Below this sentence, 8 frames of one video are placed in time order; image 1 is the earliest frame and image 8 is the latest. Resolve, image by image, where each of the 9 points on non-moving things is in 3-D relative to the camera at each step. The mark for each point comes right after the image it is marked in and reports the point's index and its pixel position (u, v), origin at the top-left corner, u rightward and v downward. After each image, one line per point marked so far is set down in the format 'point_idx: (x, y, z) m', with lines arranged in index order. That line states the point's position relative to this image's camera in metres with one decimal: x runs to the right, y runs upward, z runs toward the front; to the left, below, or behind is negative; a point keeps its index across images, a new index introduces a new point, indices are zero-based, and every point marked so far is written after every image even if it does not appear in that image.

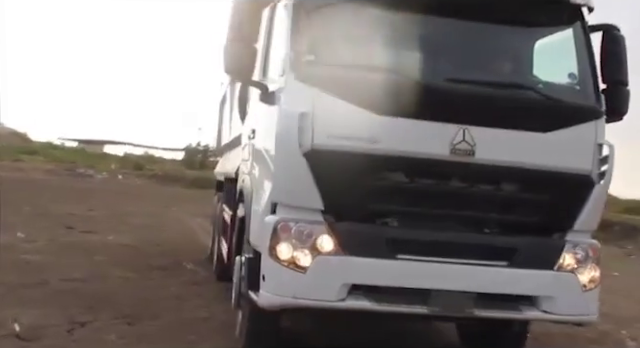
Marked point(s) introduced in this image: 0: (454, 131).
0: (+0.8, +0.2, +3.5) m
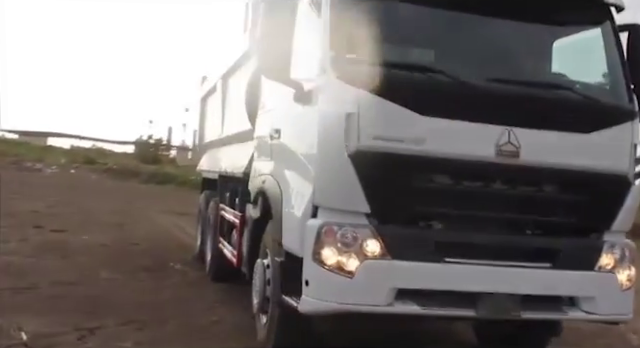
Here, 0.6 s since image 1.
0: (+1.0, +0.2, +3.5) m
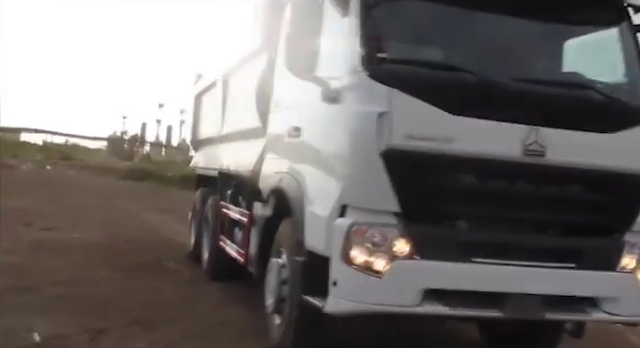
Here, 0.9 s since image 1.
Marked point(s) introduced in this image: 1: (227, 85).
0: (+1.2, +0.2, +3.5) m
1: (-1.2, +1.2, +7.7) m
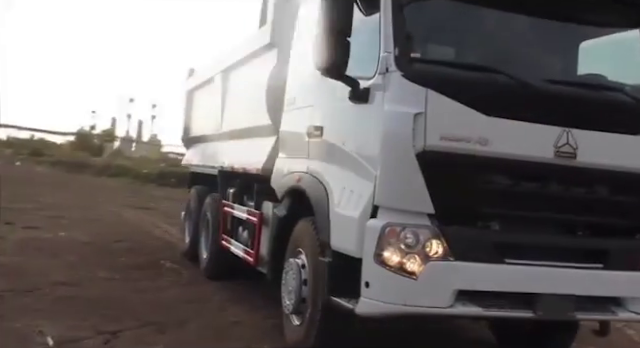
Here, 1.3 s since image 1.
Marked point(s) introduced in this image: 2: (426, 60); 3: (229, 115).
0: (+1.4, +0.2, +3.5) m
1: (-1.1, +1.2, +7.6) m
2: (+0.6, +0.7, +3.5) m
3: (-1.1, +0.7, +7.5) m
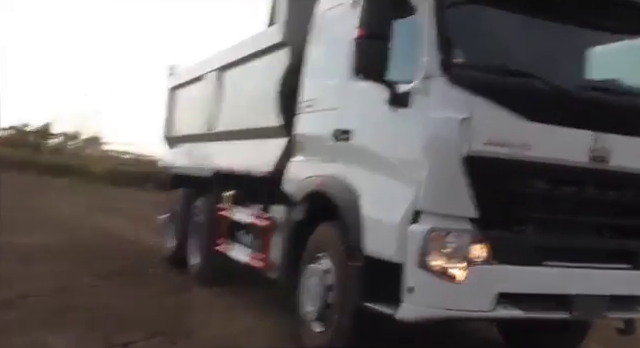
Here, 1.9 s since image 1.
0: (+1.6, +0.2, +3.6) m
1: (-1.2, +1.1, +7.4) m
2: (+0.9, +0.6, +3.5) m
3: (-1.2, +0.7, +7.4) m
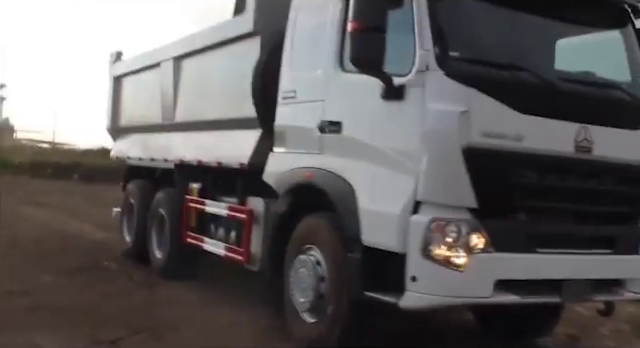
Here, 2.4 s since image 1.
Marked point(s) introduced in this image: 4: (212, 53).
0: (+1.6, +0.3, +3.7) m
1: (-1.6, +1.2, +7.3) m
2: (+0.9, +0.7, +3.6) m
3: (-1.6, +0.8, +7.2) m
4: (-1.2, +1.3, +6.5) m
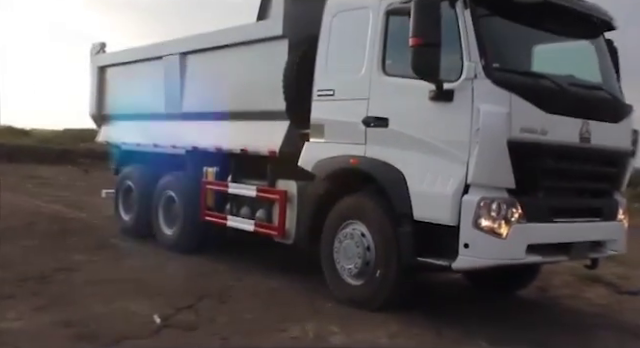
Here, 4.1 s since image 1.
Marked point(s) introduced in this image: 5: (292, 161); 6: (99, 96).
0: (+2.0, +0.4, +4.7) m
1: (-1.7, +1.4, +7.8) m
2: (+1.3, +0.8, +4.5) m
3: (-1.6, +1.0, +7.7) m
4: (-1.1, +1.5, +7.0) m
5: (-0.3, +0.1, +6.1) m
6: (-3.7, +1.4, +10.3) m
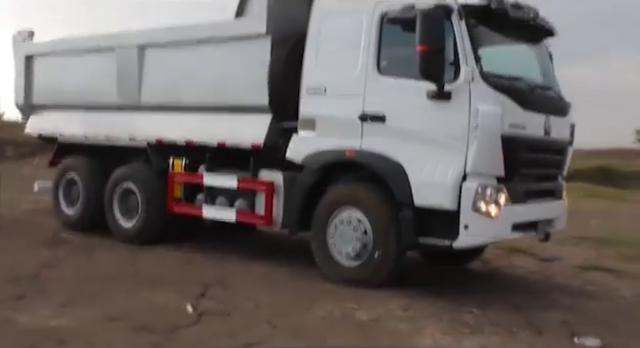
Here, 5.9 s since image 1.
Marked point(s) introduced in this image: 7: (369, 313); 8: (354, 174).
0: (+2.1, +0.5, +5.6) m
1: (-2.2, +1.5, +7.7) m
2: (+1.5, +0.9, +5.2) m
3: (-2.1, +1.1, +7.7) m
4: (-1.5, +1.6, +7.1) m
5: (-0.5, +0.2, +6.5) m
6: (-4.8, +1.5, +9.7) m
7: (+0.4, -1.1, +4.9) m
8: (+0.3, 0.0, +5.9) m
